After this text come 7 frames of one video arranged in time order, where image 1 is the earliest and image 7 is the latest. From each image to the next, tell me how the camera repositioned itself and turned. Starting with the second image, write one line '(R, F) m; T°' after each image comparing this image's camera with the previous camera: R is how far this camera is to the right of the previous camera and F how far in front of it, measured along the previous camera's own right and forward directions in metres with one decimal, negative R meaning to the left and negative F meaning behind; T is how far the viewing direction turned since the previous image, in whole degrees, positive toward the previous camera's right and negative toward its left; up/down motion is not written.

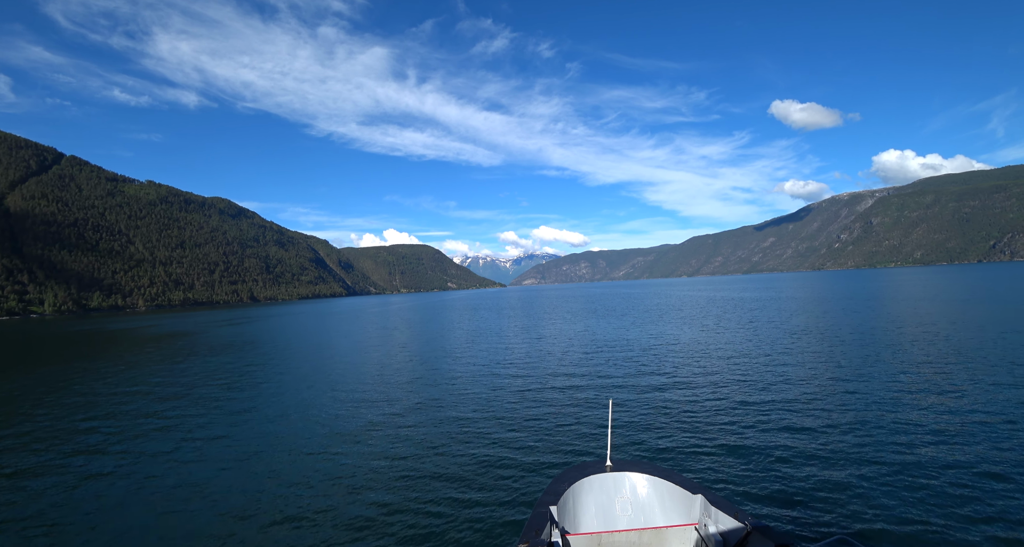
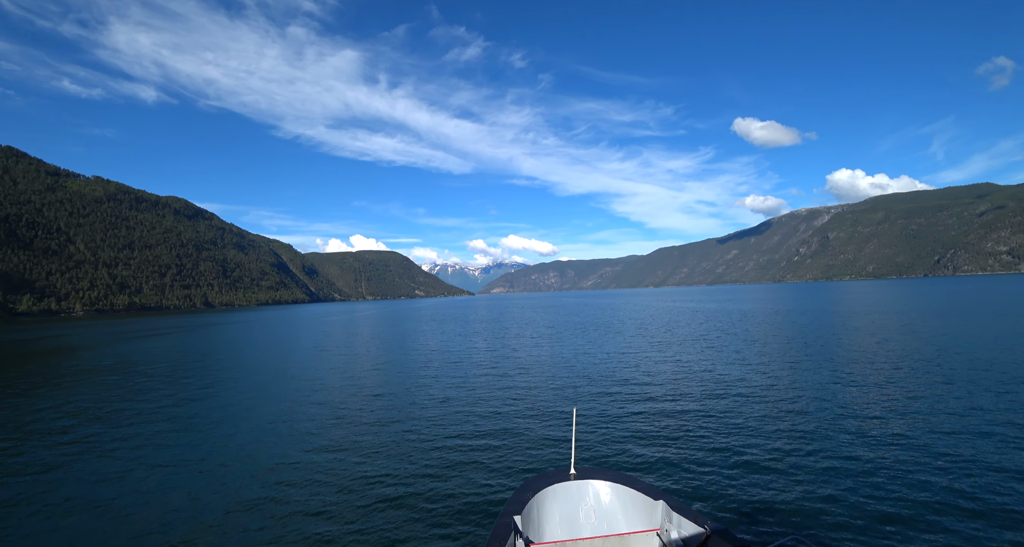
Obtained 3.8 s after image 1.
(-3.1, +0.4) m; +5°
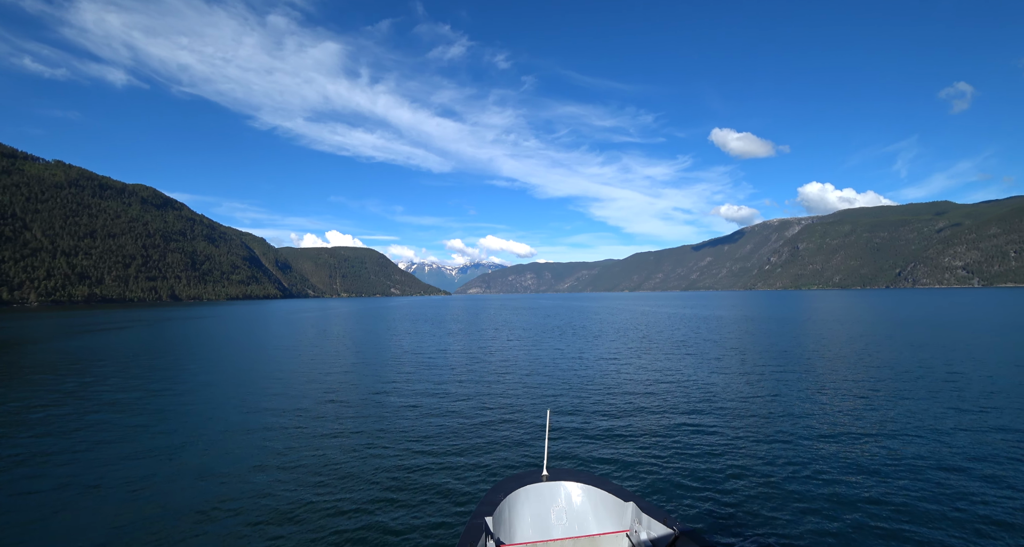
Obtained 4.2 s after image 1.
(-2.4, 0.0) m; +3°
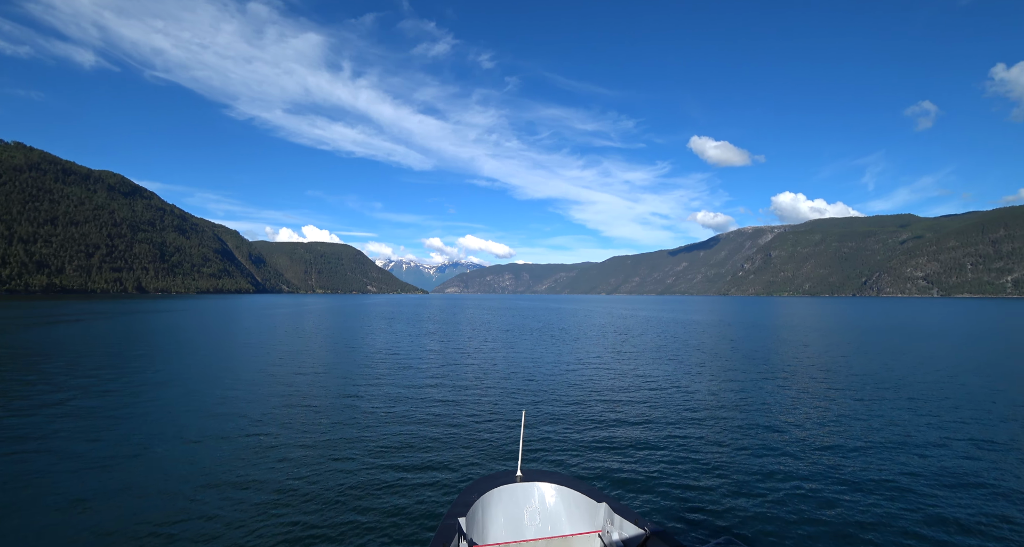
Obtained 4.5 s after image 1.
(-2.2, 0.0) m; +3°
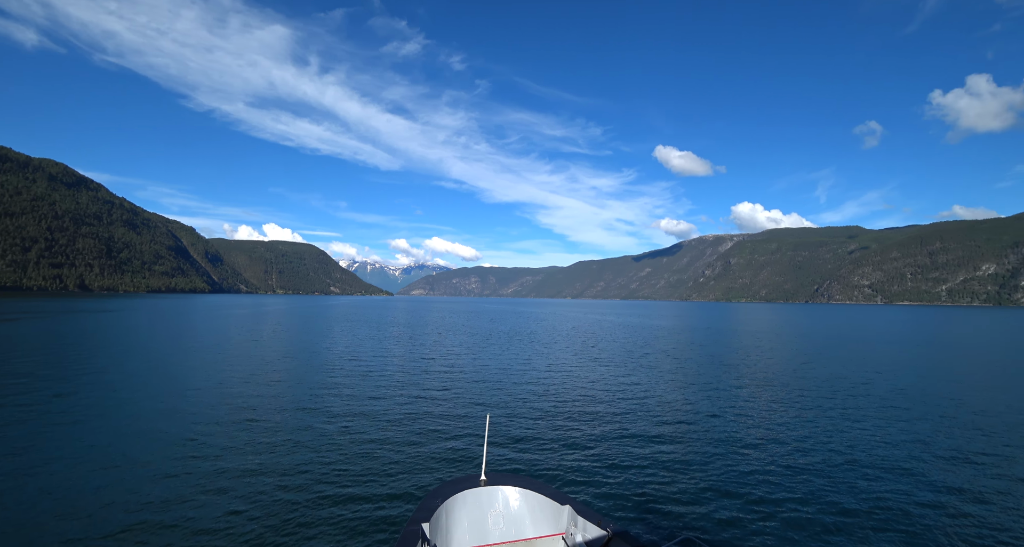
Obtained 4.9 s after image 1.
(-3.4, +0.2) m; +5°
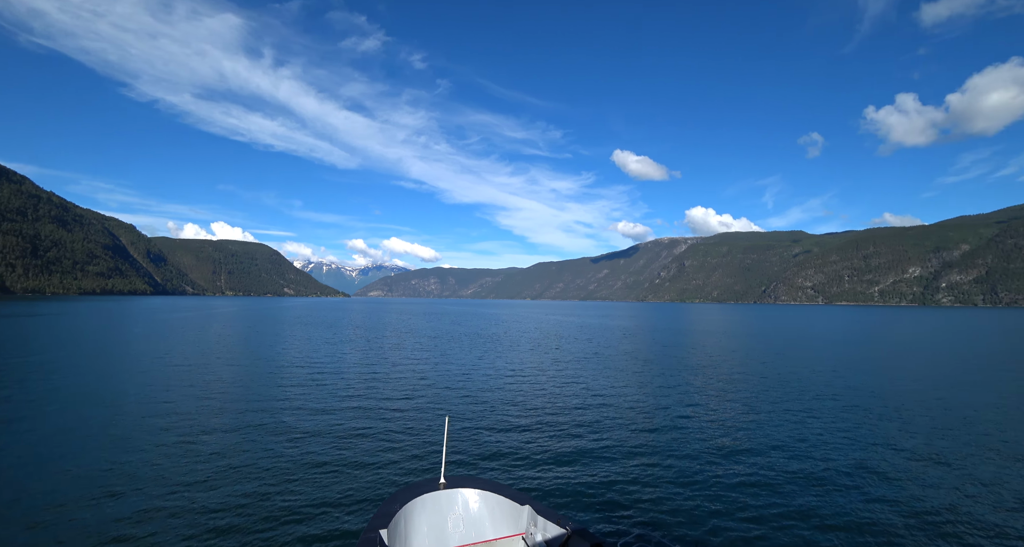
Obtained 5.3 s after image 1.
(-3.4, +0.3) m; +6°
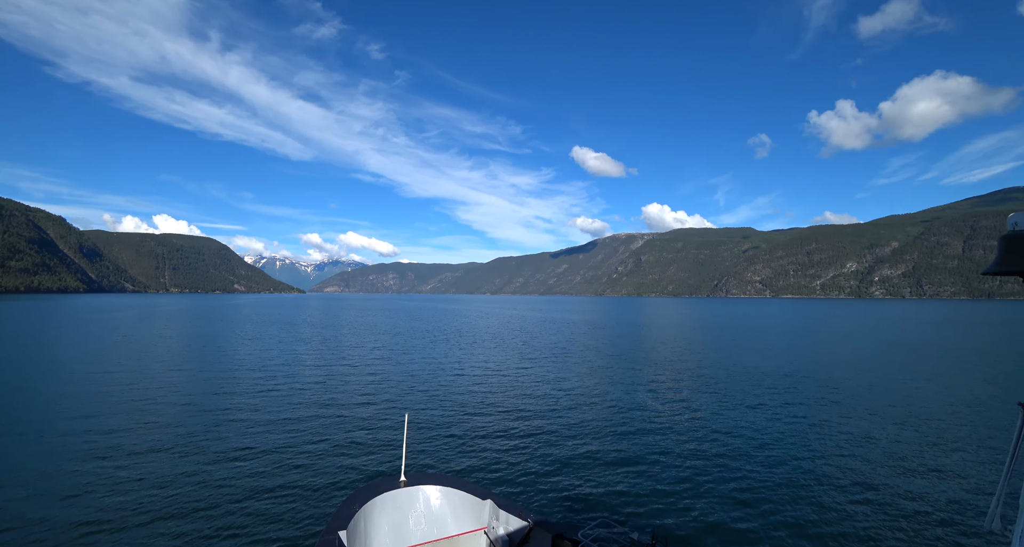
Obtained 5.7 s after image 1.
(-2.9, +0.4) m; +5°
